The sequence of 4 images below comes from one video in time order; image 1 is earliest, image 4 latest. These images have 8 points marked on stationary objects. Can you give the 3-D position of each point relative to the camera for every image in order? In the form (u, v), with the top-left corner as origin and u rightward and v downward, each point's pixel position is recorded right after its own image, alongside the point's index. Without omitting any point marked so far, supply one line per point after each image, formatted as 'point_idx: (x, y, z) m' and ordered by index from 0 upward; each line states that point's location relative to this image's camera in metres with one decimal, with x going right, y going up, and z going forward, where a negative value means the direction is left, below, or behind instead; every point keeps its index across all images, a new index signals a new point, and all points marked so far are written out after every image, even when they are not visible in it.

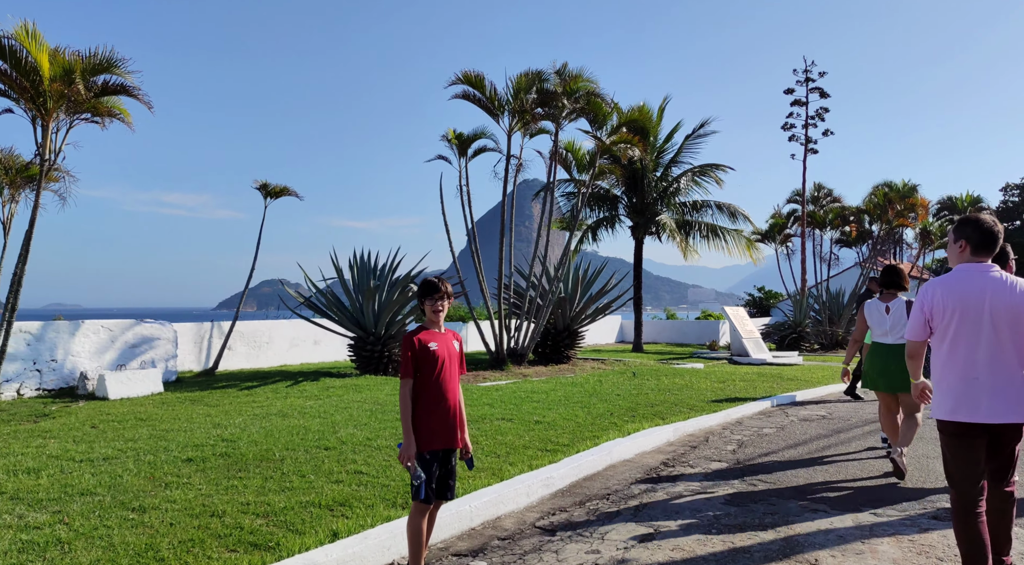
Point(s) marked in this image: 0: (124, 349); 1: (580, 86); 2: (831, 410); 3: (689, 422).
0: (-5.0, -0.8, +9.9) m
1: (+1.2, +3.5, +13.6) m
2: (+4.0, -1.6, +9.8) m
3: (+1.9, -1.5, +8.5) m
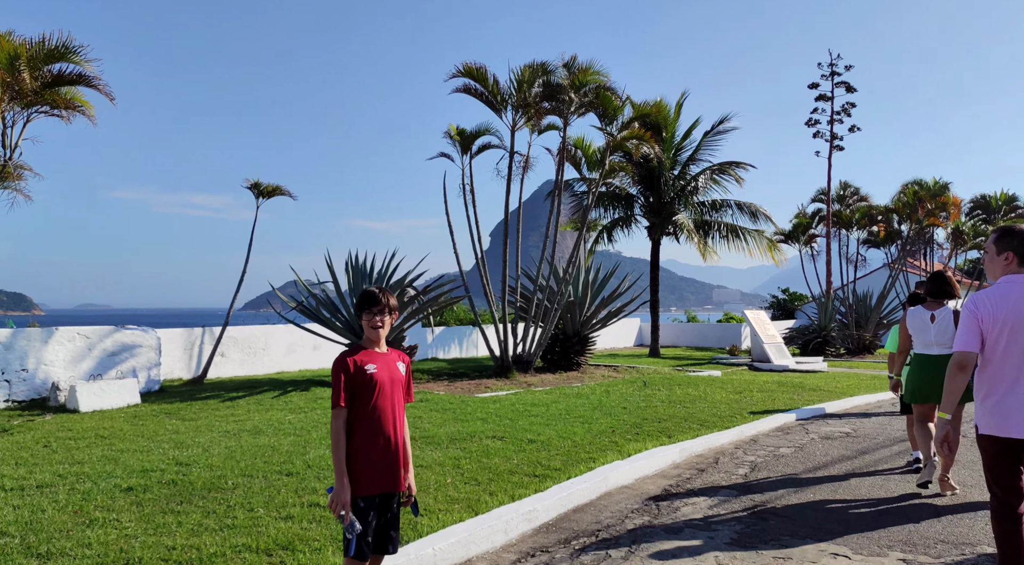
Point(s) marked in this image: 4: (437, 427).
0: (-5.0, -0.9, +9.4) m
1: (+1.3, +3.4, +12.9) m
2: (+4.0, -1.7, +9.0) m
3: (+1.8, -1.6, +7.8) m
4: (-0.8, -1.5, +7.9) m
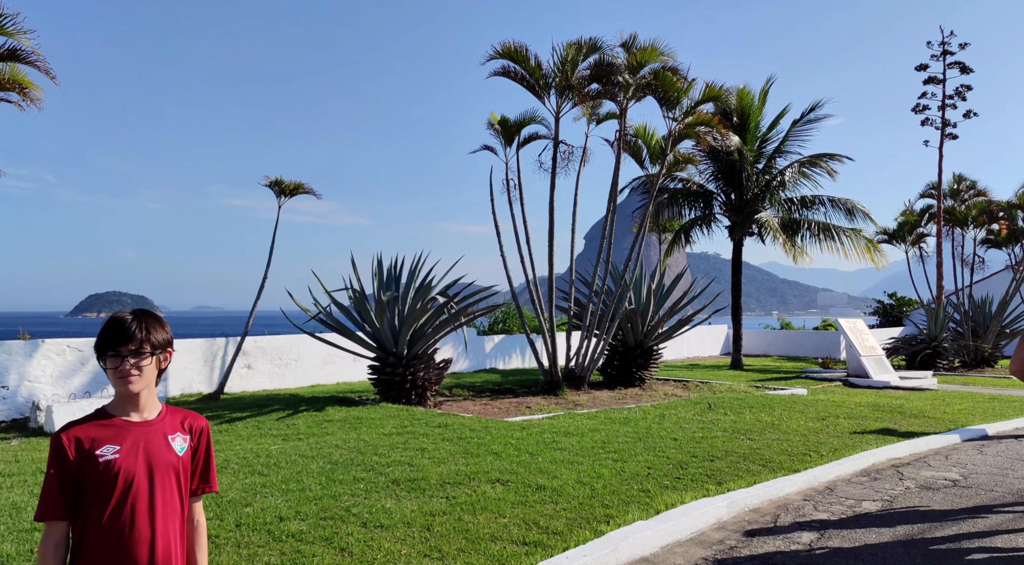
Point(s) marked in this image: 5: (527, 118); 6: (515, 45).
0: (-4.7, -1.0, +8.7) m
1: (+2.0, +3.3, +11.4) m
2: (+4.2, -1.8, +7.2) m
3: (+1.9, -1.7, +6.2) m
4: (-0.6, -1.6, +6.6) m
5: (+0.2, +2.5, +11.8) m
6: (0.0, +3.2, +10.6) m
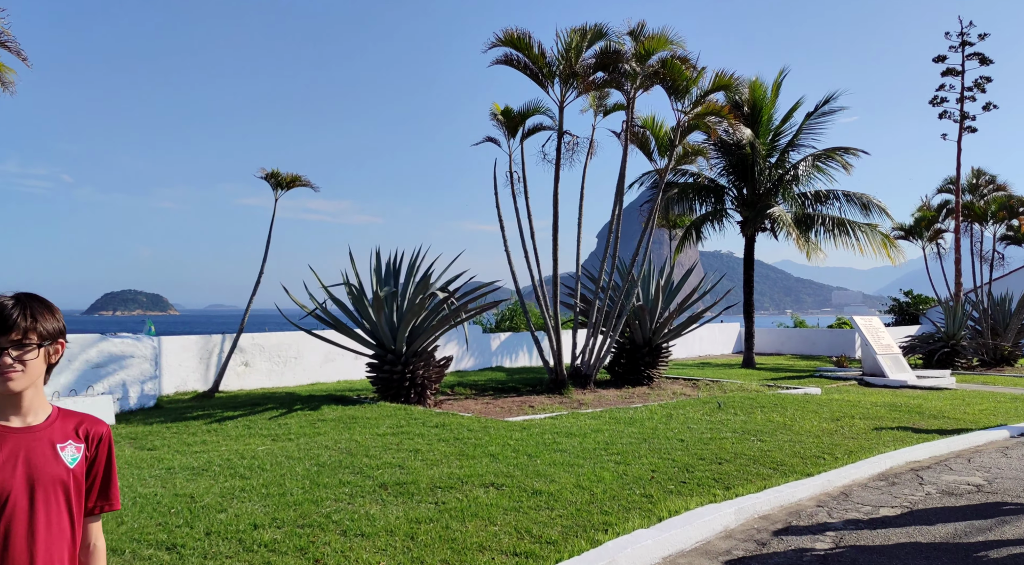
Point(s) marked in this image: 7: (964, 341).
0: (-4.7, -0.9, +8.4) m
1: (+2.0, +3.4, +11.0) m
2: (+4.2, -1.7, +6.8) m
3: (+1.9, -1.6, +5.8) m
4: (-0.7, -1.5, +6.3) m
5: (+0.3, +2.6, +11.5) m
6: (+0.1, +3.3, +10.3) m
7: (+11.4, -1.5, +19.6) m
